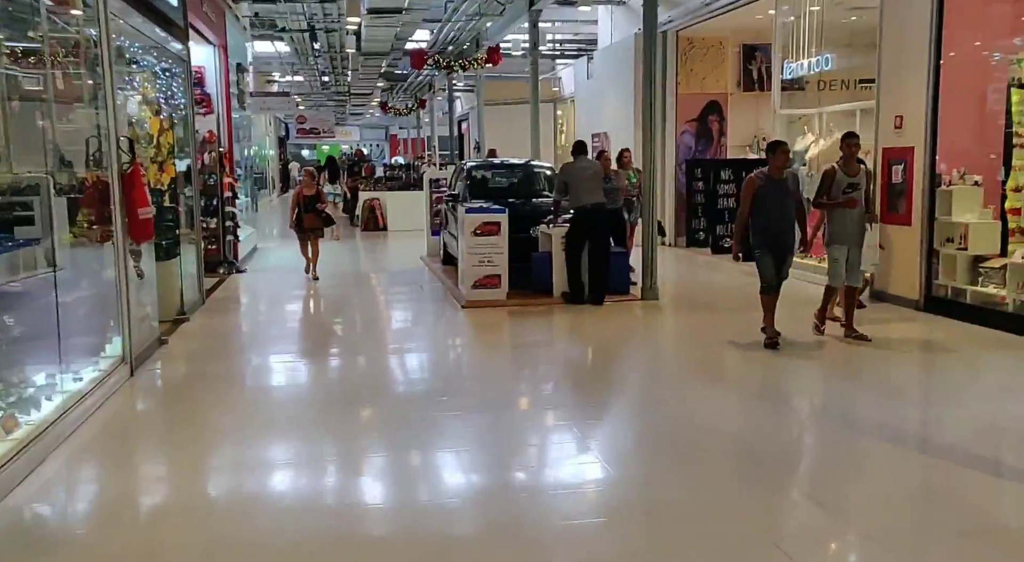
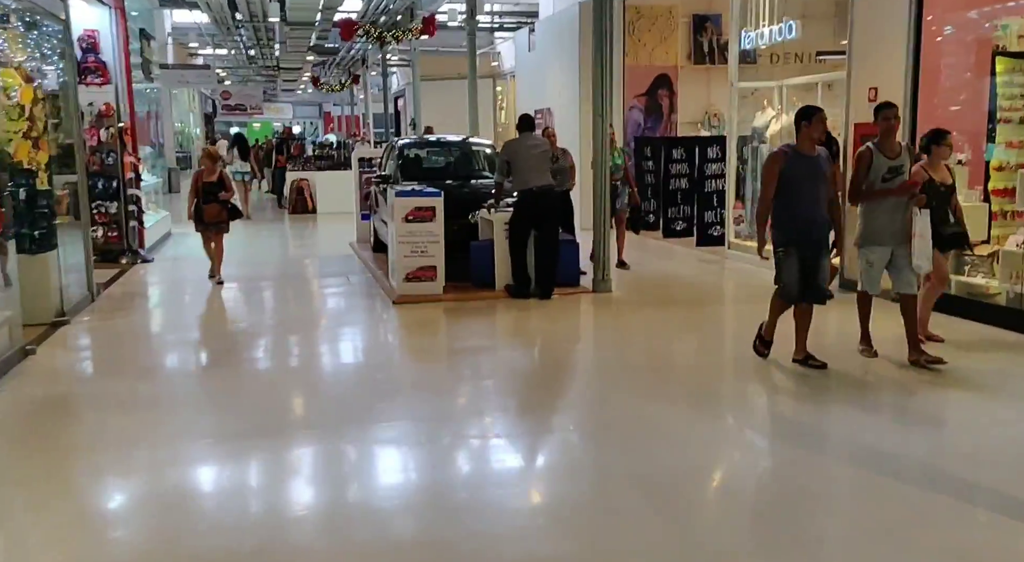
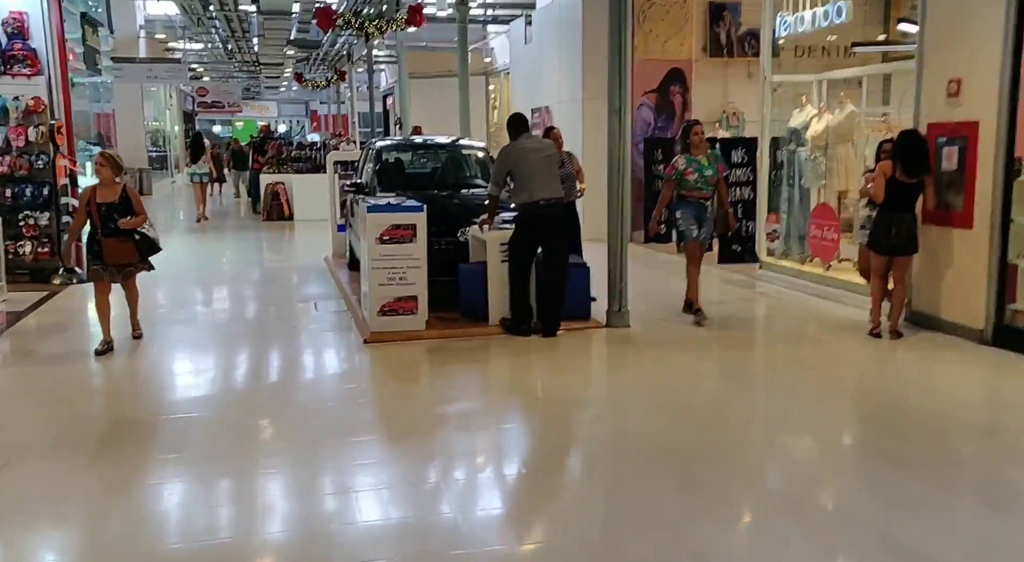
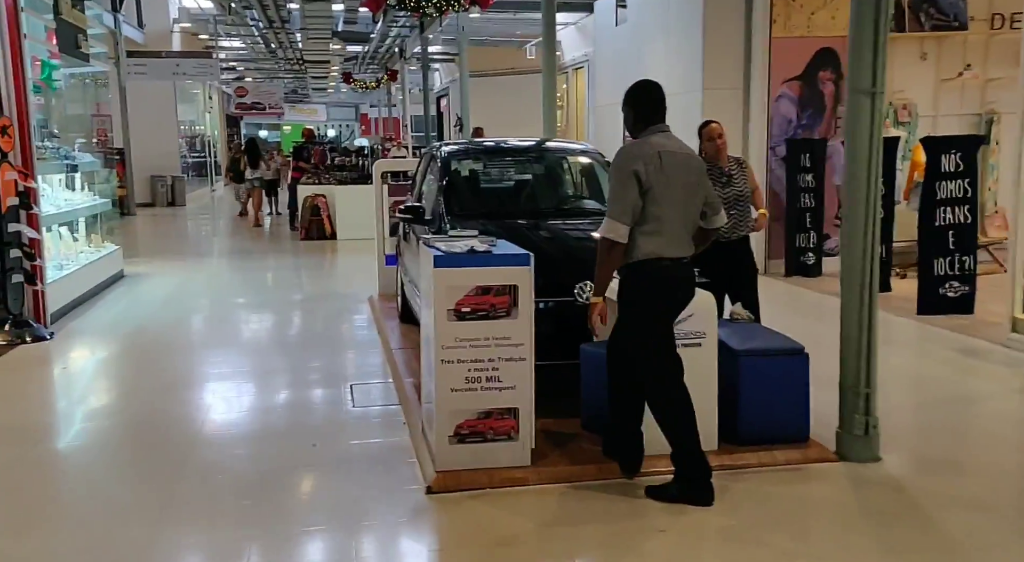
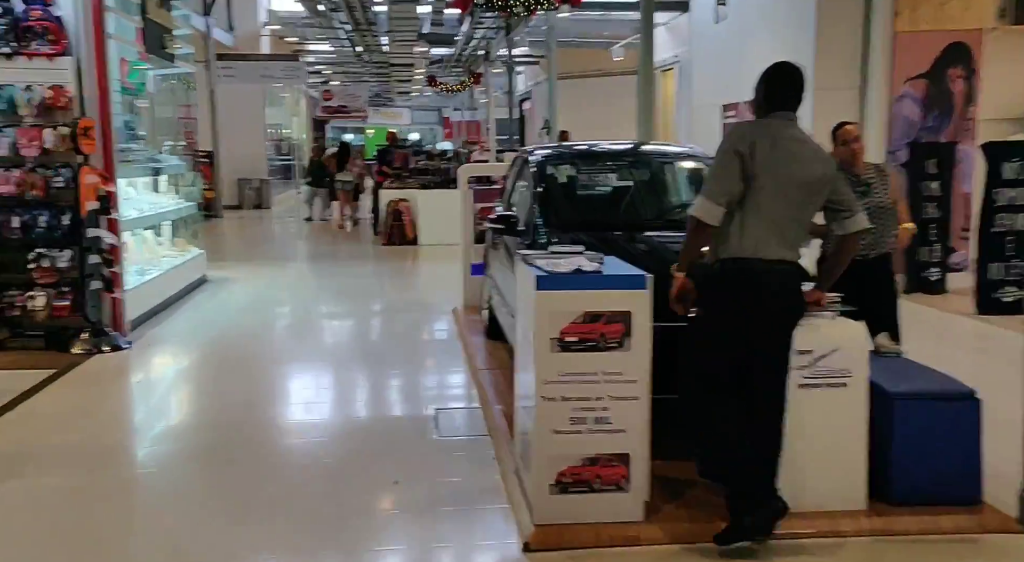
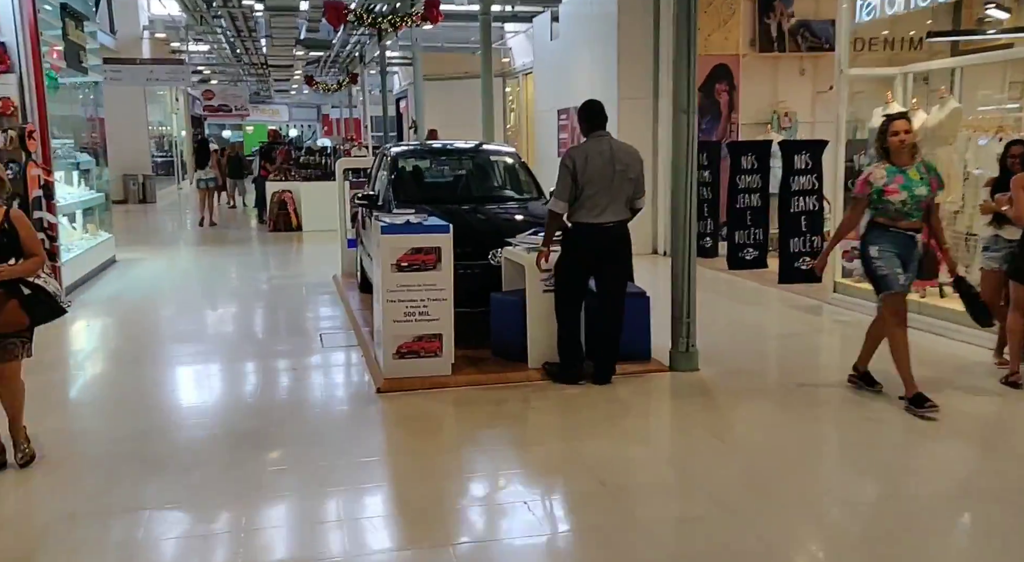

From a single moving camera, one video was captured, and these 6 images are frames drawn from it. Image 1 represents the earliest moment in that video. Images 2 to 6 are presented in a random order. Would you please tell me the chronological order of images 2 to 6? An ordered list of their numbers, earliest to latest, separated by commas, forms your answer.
2, 3, 6, 4, 5
